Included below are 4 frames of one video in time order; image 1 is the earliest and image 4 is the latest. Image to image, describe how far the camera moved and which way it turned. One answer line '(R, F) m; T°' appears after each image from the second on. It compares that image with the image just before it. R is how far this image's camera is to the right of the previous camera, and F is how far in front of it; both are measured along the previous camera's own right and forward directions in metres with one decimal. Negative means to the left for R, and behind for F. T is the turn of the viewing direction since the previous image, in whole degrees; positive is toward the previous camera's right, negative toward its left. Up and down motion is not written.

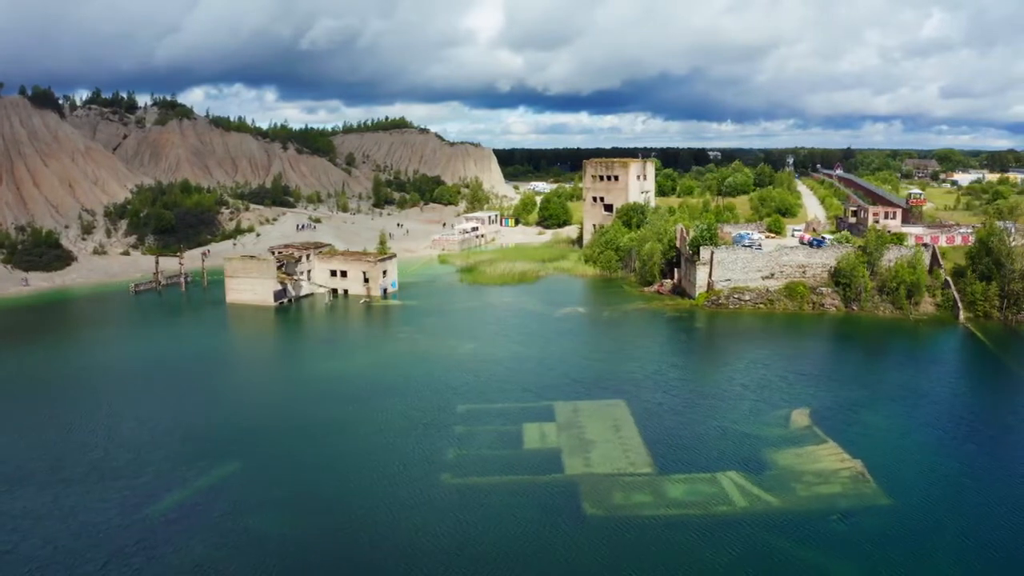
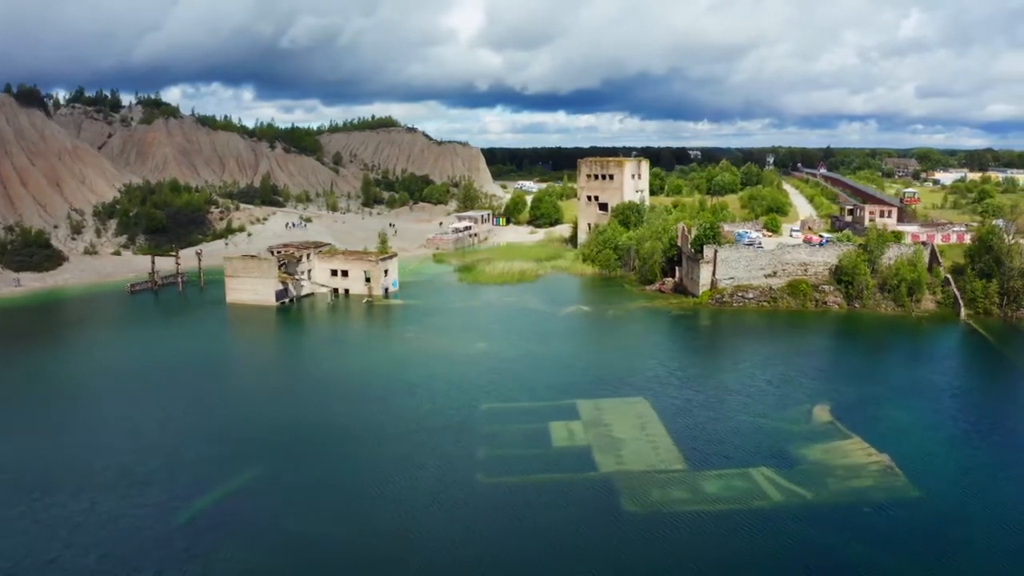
(-0.6, 0.0) m; +1°
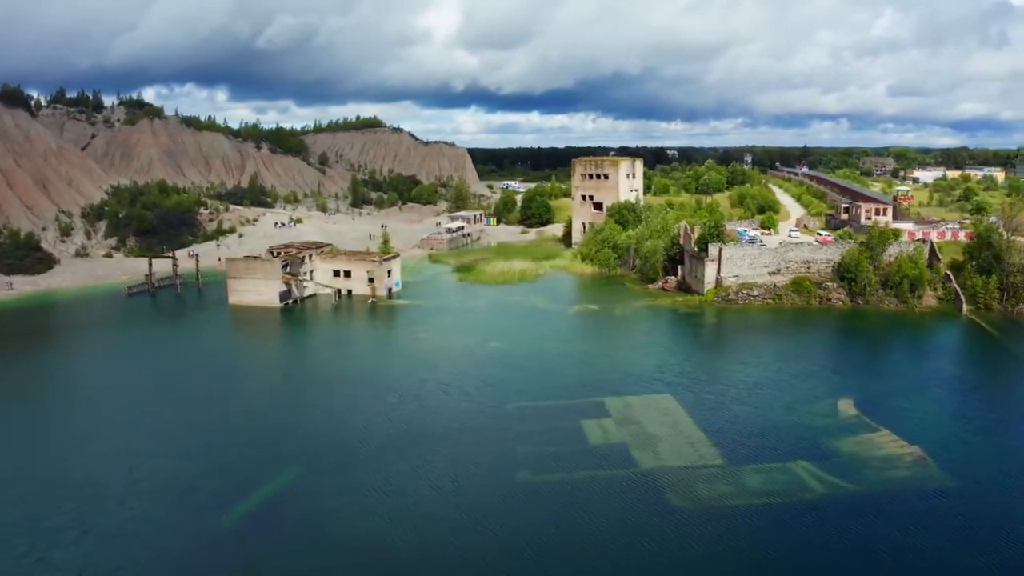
(-0.7, -0.1) m; +1°
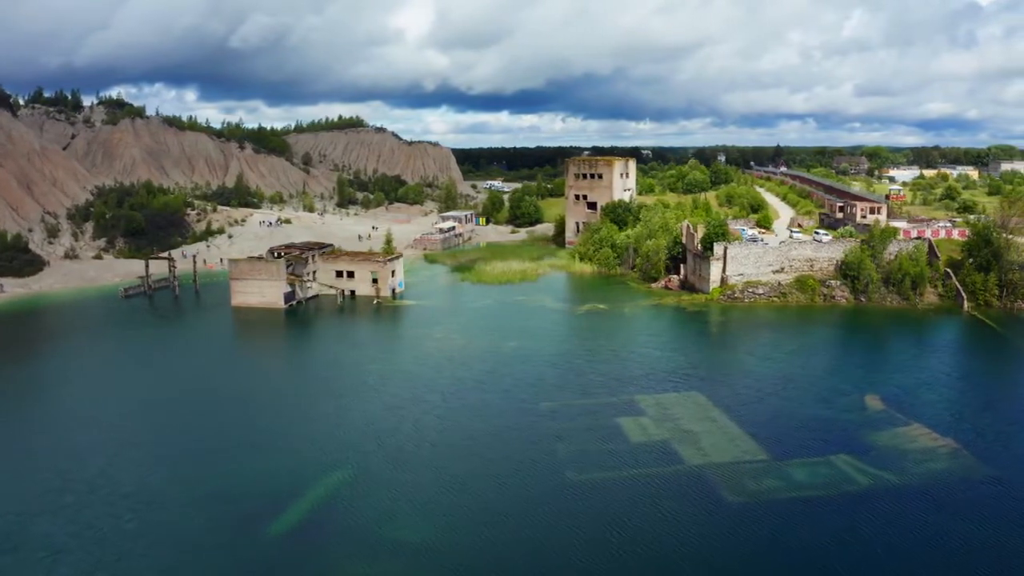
(-0.9, -0.1) m; +2°
